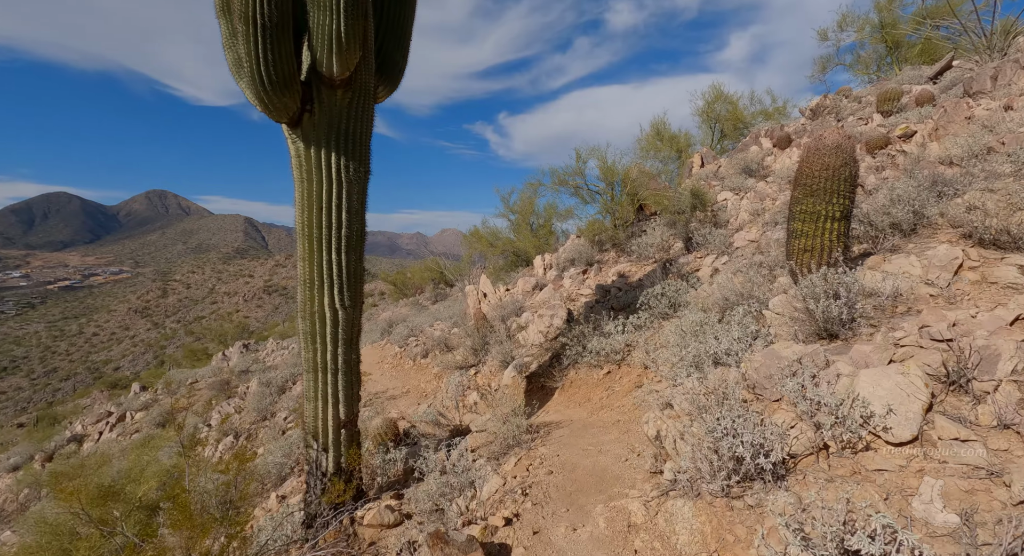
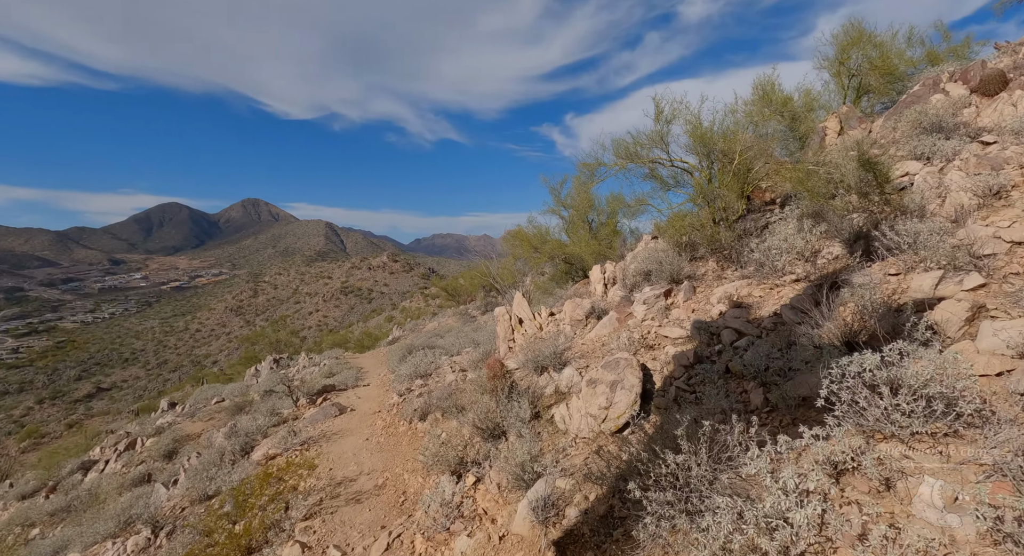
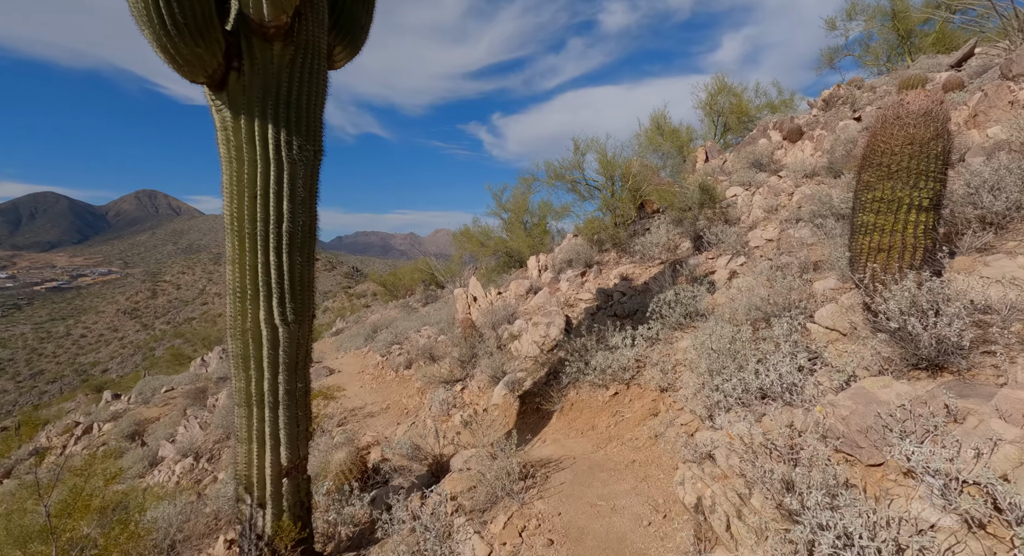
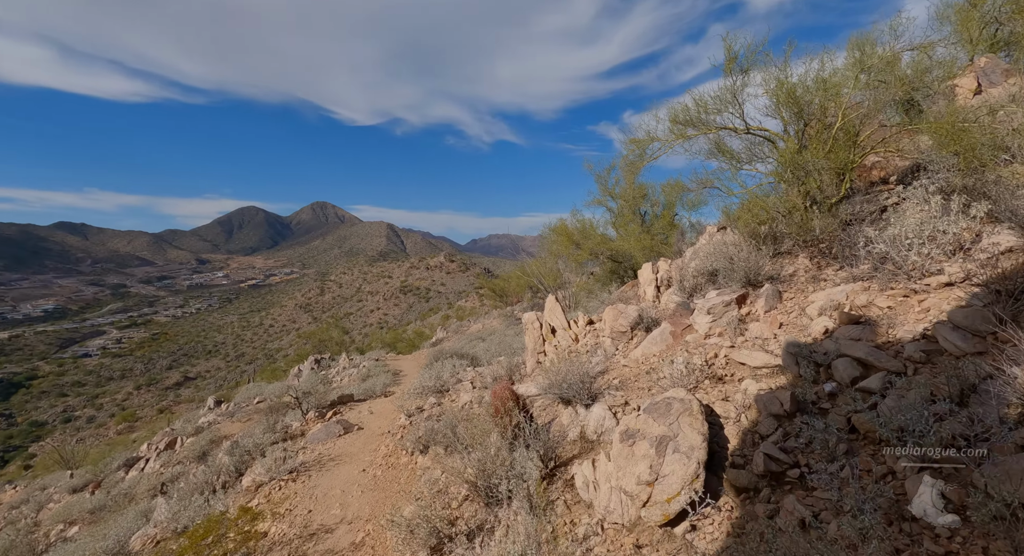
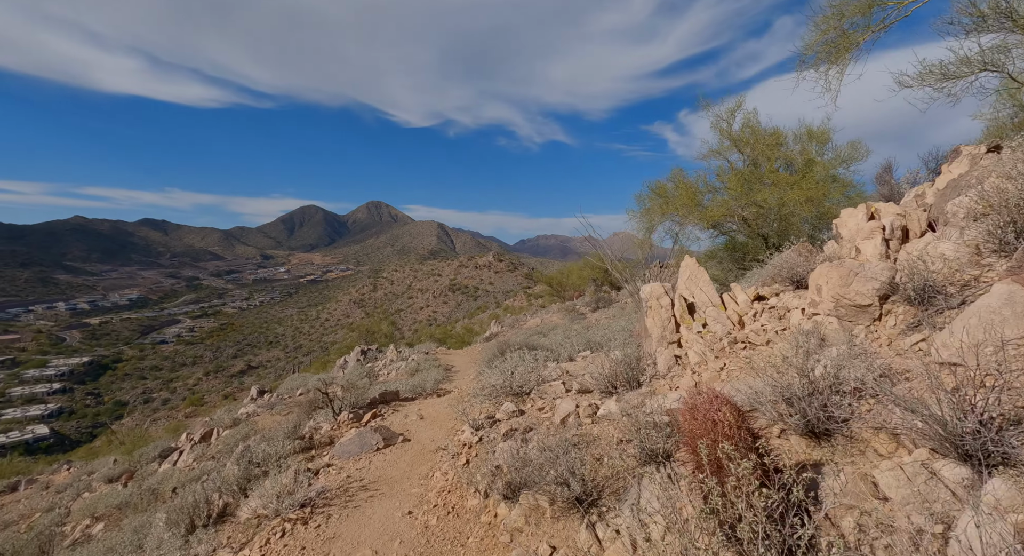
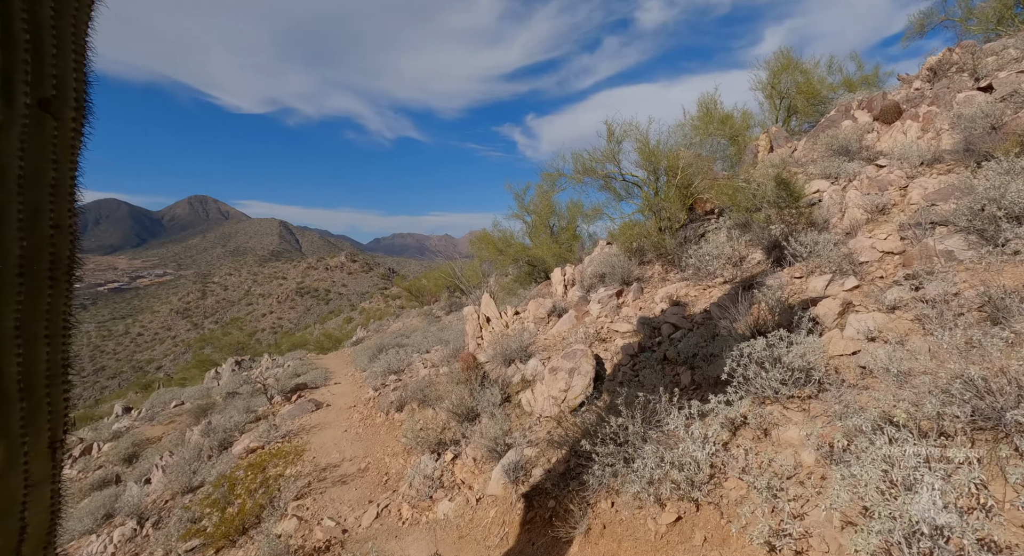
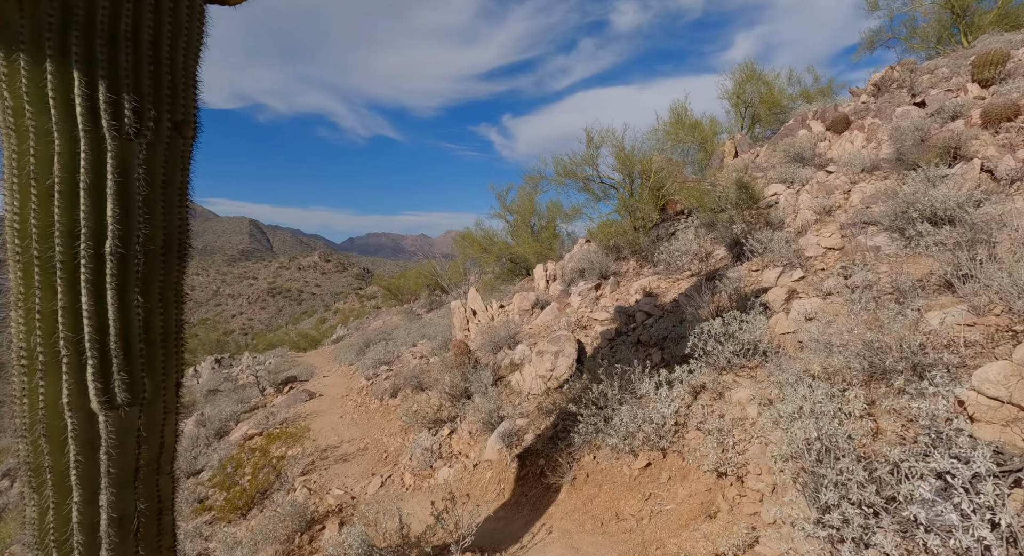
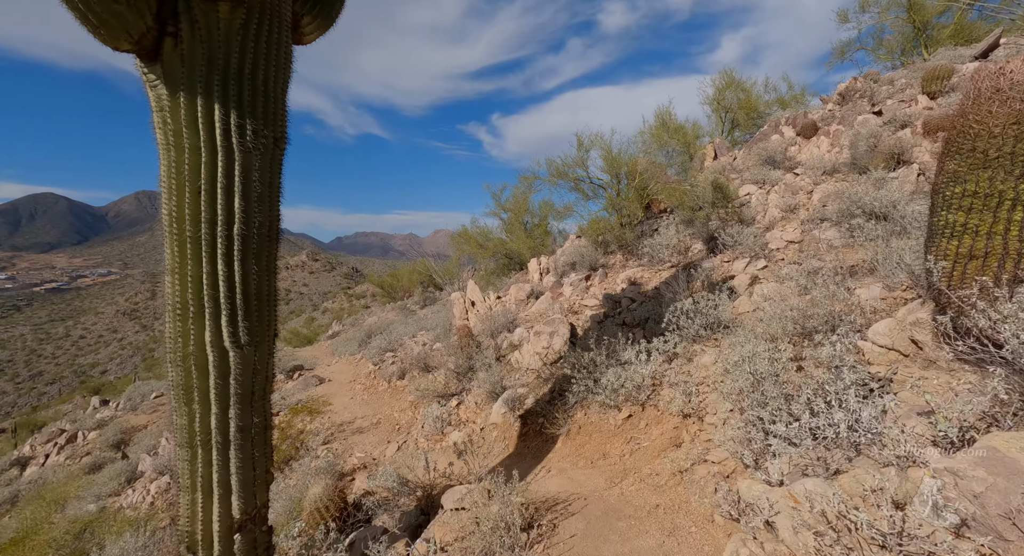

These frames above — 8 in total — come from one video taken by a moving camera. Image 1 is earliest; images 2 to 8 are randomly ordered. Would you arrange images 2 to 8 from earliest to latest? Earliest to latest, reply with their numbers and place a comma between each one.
3, 8, 7, 6, 2, 4, 5
